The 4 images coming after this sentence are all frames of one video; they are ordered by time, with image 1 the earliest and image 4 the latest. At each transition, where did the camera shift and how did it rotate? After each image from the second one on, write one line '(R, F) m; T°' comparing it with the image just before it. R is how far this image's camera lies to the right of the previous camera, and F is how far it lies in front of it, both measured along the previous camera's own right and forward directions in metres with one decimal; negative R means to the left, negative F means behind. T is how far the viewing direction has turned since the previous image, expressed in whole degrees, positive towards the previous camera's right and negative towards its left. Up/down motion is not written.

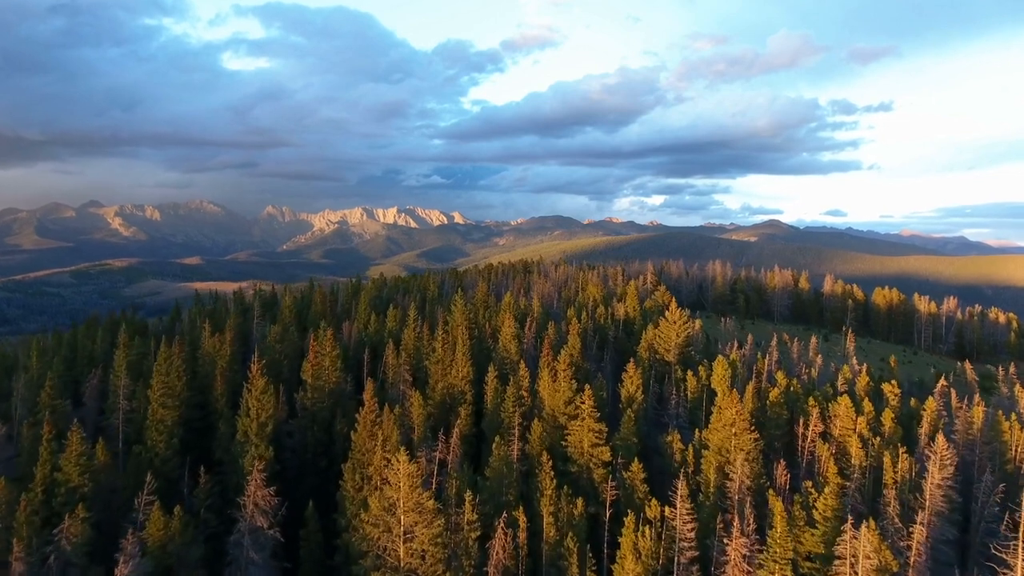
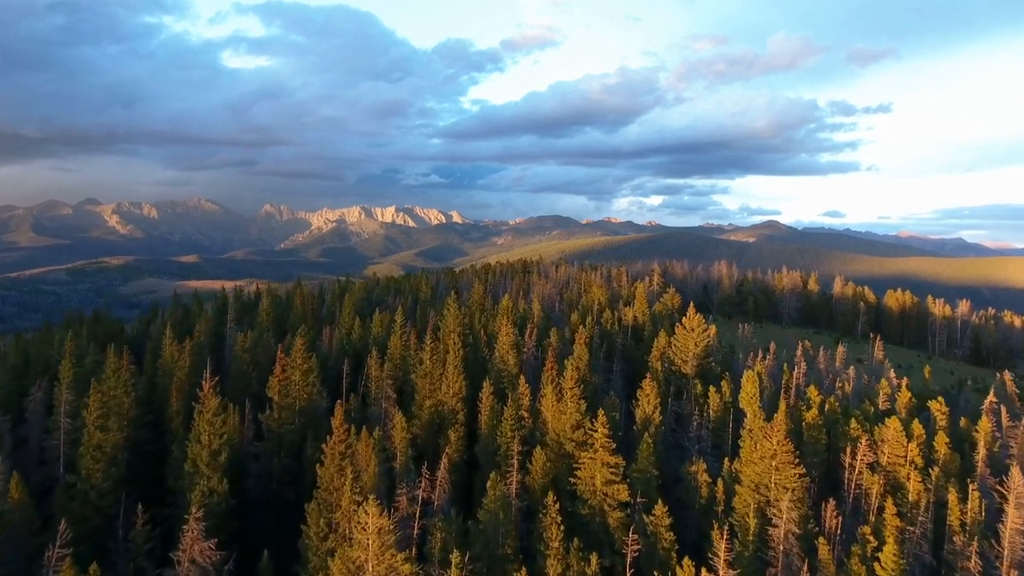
(0.0, +11.1) m; 0°
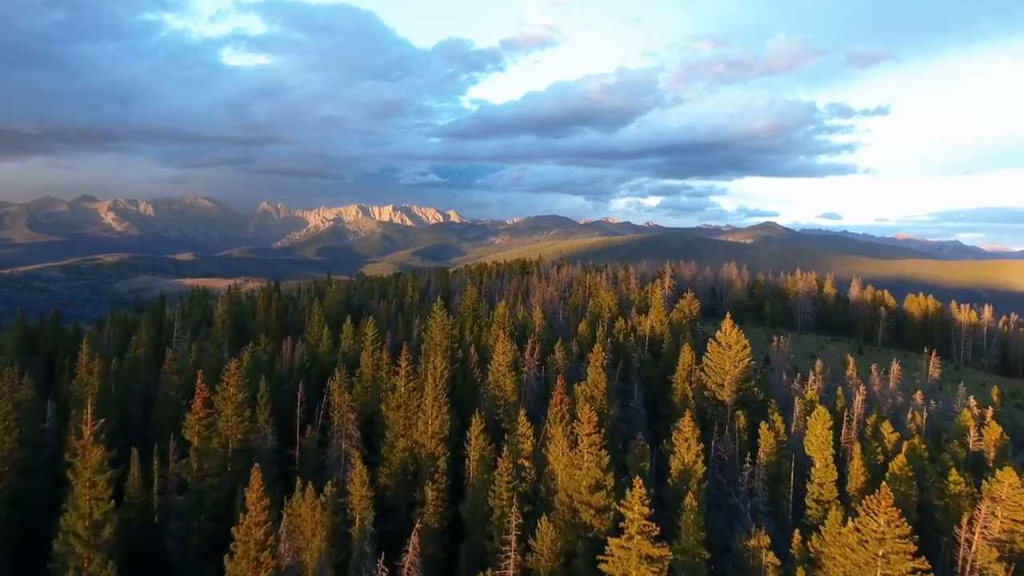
(-0.1, +17.2) m; 0°
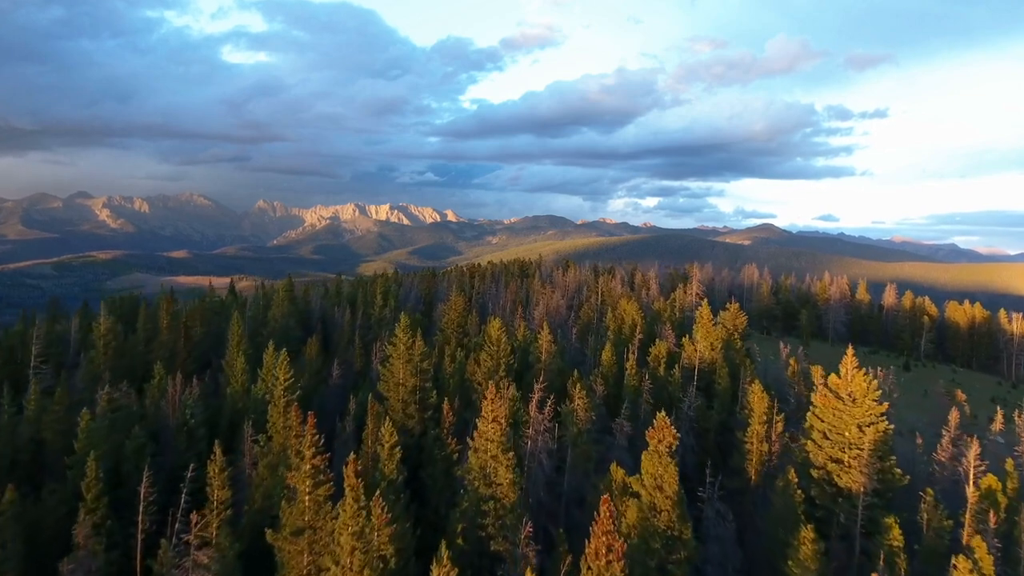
(-0.1, +28.3) m; 0°
